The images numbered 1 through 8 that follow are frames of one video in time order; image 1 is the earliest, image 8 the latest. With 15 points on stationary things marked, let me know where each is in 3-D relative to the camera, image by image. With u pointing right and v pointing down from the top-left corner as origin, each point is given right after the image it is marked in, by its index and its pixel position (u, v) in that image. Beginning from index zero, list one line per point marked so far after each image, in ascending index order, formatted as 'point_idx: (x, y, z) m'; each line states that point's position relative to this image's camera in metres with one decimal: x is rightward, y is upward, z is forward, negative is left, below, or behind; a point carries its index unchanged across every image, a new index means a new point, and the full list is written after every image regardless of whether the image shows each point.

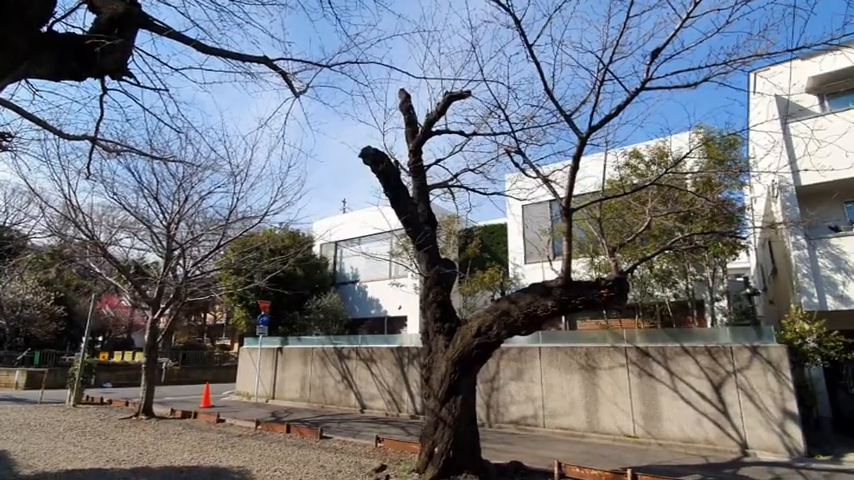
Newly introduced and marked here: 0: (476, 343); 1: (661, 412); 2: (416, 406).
0: (+0.7, -1.5, +6.1) m
1: (+4.9, -3.6, +9.0) m
2: (-0.3, -4.6, +11.9) m
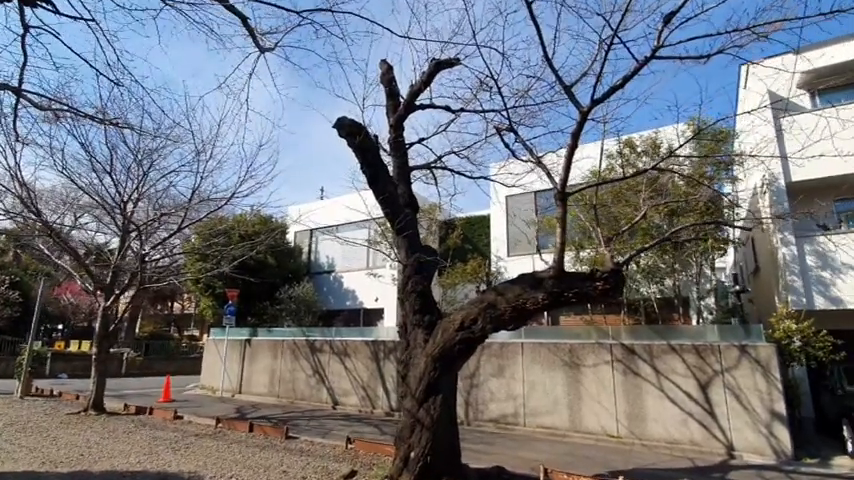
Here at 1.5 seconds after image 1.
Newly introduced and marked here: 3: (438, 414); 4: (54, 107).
0: (+0.4, -1.3, +5.6) m
1: (+4.5, -3.5, +8.7) m
2: (-1.0, -4.3, +11.4) m
3: (+0.1, -2.2, +5.4) m
4: (-4.6, +1.7, +5.3) m
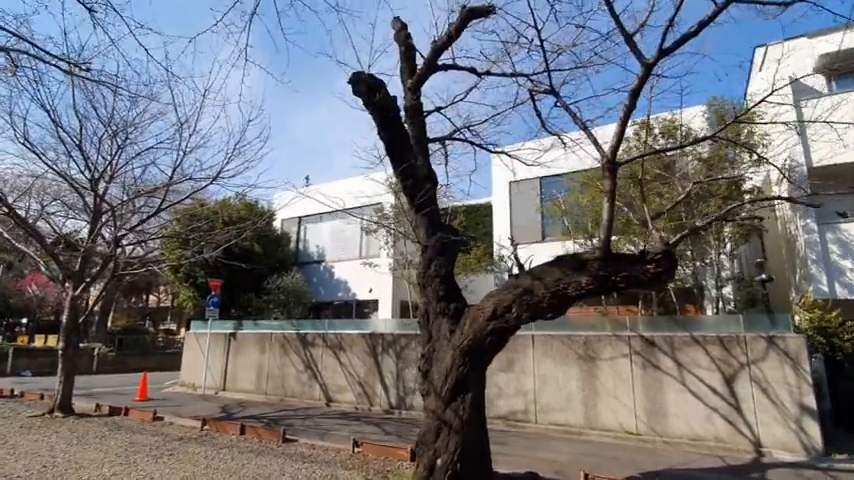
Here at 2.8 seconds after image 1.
0: (+0.7, -1.0, +4.9) m
1: (+4.6, -3.2, +8.2) m
2: (-0.9, -4.0, +10.6) m
3: (+0.5, -2.0, +4.8) m
4: (-4.3, +2.0, +4.4) m
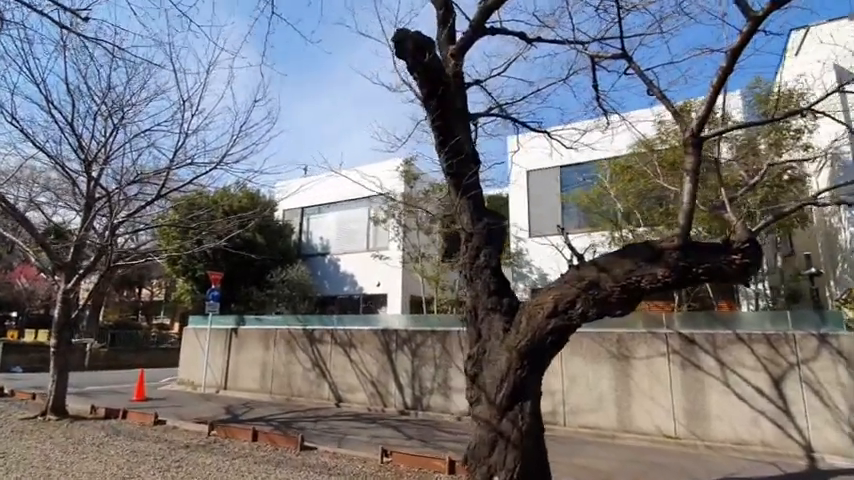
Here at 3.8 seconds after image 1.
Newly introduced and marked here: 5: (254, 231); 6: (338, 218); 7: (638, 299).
0: (+1.2, -0.9, +4.3) m
1: (+5.1, -3.0, +7.7) m
2: (-0.5, -3.7, +10.0) m
3: (+1.0, -1.8, +4.2) m
4: (-3.8, +2.1, +3.6) m
5: (-5.9, +0.3, +14.6) m
6: (-3.2, +0.8, +15.2) m
7: (+2.1, -0.6, +4.3) m
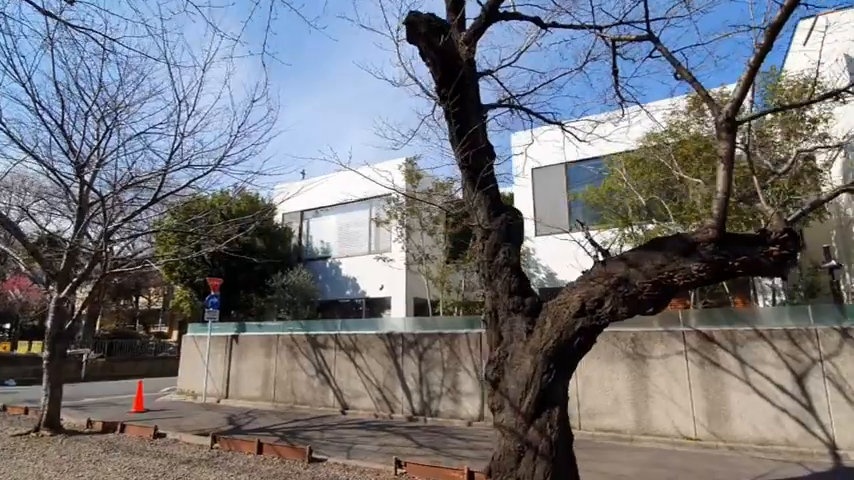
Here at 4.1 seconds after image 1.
0: (+1.4, -0.8, +4.0) m
1: (+5.3, -2.9, +7.4) m
2: (-0.3, -3.8, +9.7) m
3: (+1.2, -1.8, +3.9) m
4: (-3.6, +2.1, +3.4) m
5: (-5.8, +0.2, +14.2) m
6: (-3.1, +0.7, +14.9) m
7: (+2.3, -0.5, +4.0) m
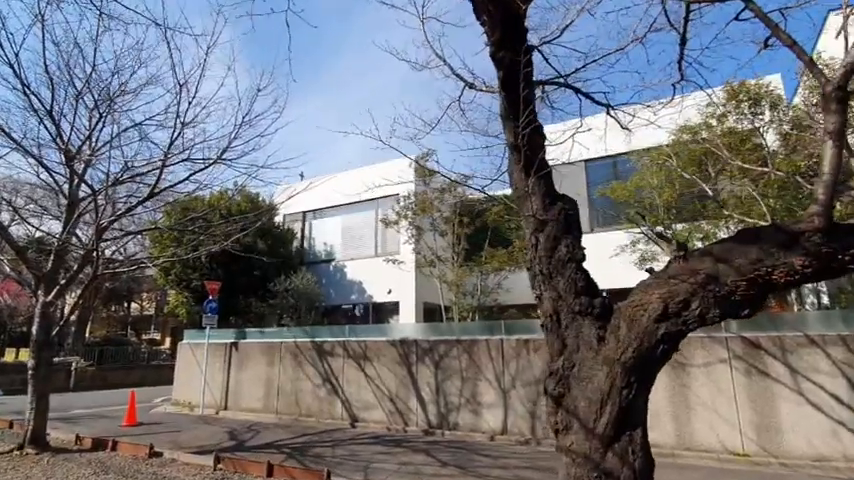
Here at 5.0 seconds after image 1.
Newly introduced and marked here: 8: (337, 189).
0: (+1.9, -0.7, +3.4) m
1: (+5.7, -2.9, +6.8) m
2: (+0.1, -3.8, +9.1) m
3: (+1.6, -1.7, +3.2) m
4: (-3.2, +2.2, +2.7) m
5: (-5.5, +0.1, +13.5) m
6: (-2.8, +0.6, +14.3) m
7: (+2.7, -0.4, +3.4) m
8: (-3.1, +1.7, +14.5) m
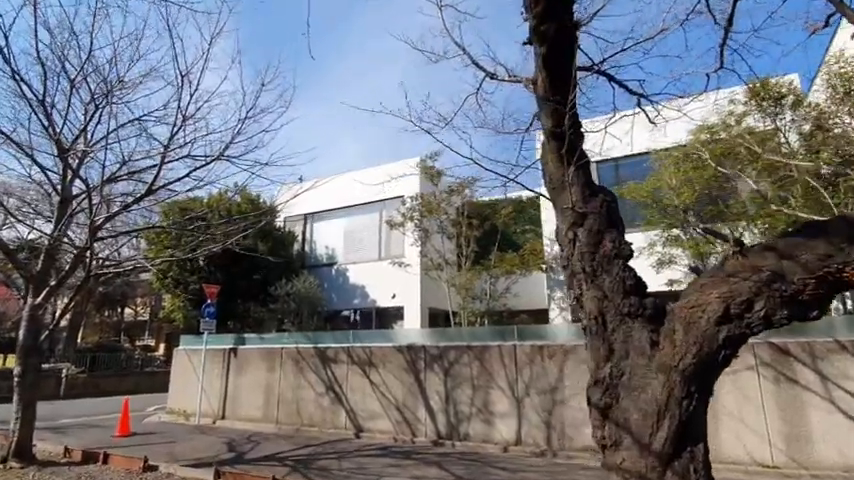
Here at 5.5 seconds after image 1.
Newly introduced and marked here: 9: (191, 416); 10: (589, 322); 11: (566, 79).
0: (+2.1, -0.7, +3.0) m
1: (+5.9, -2.9, +6.5) m
2: (+0.2, -3.8, +8.7) m
3: (+1.9, -1.6, +2.9) m
4: (-2.9, +2.2, +2.4) m
5: (-5.3, 0.0, +13.1) m
6: (-2.6, +0.5, +13.9) m
7: (+3.0, -0.4, +3.1) m
8: (-2.9, +1.6, +14.1) m
9: (-6.2, -4.6, +11.2) m
10: (+1.3, -0.6, +3.4) m
11: (+1.1, +1.4, +3.7) m
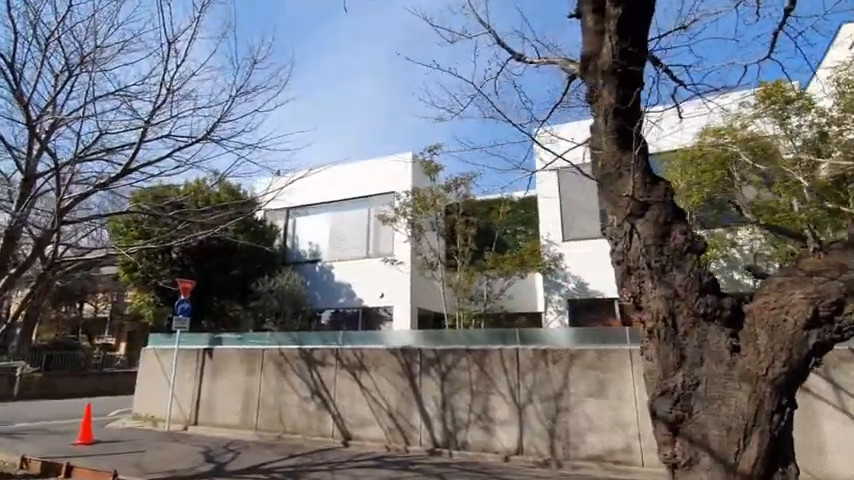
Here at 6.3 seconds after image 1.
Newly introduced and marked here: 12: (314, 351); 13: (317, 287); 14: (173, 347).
0: (+2.4, -0.6, +2.7) m
1: (+5.9, -3.0, +6.4) m
2: (+0.1, -3.7, +8.2) m
3: (+2.2, -1.6, +2.5) m
4: (-2.4, +2.4, +1.7) m
5: (-5.6, +0.2, +12.3) m
6: (-2.9, +0.6, +13.3) m
7: (+3.3, -0.4, +2.8) m
8: (-3.2, +1.7, +13.5) m
9: (-6.5, -4.4, +10.3) m
10: (+1.6, -0.6, +3.0) m
11: (+1.5, +1.4, +3.3) m
12: (-2.5, -2.5, +9.4) m
13: (-3.4, -1.4, +13.0) m
14: (-6.4, -2.7, +10.7) m
